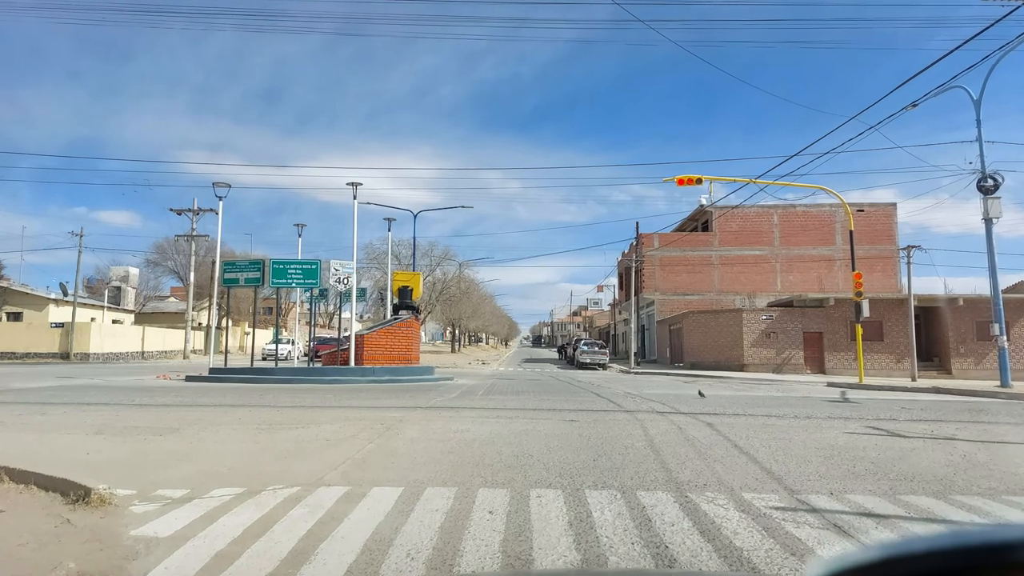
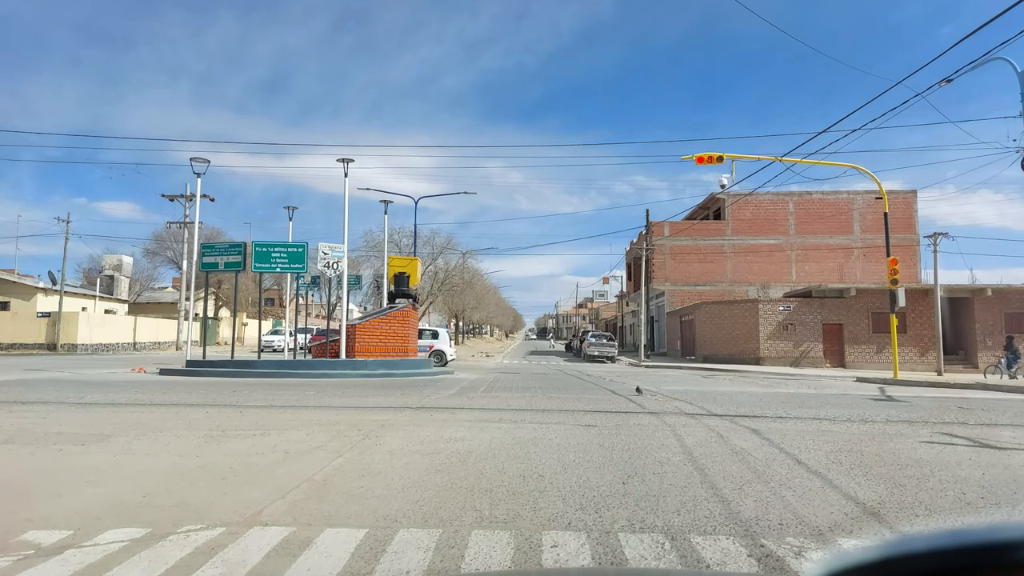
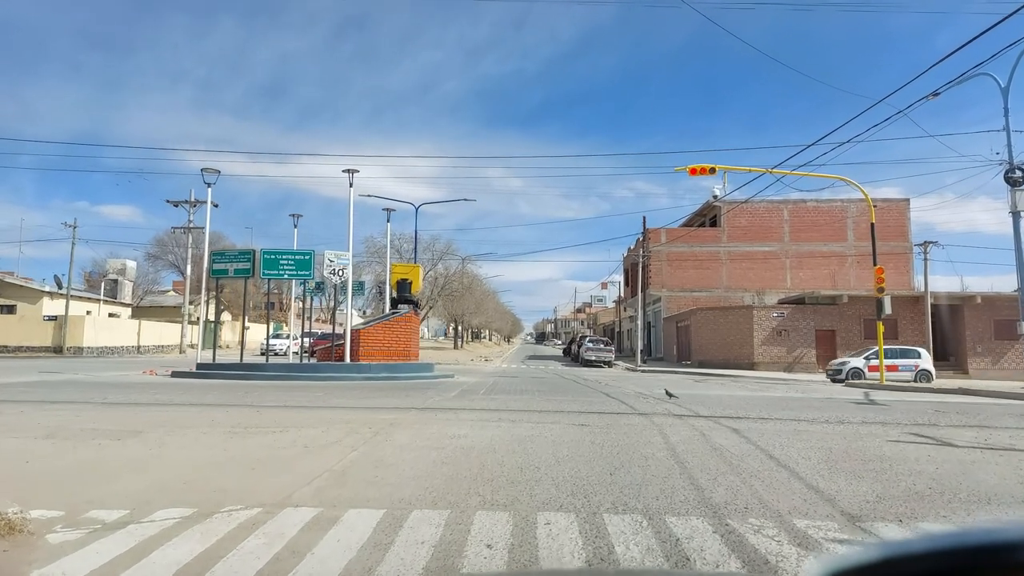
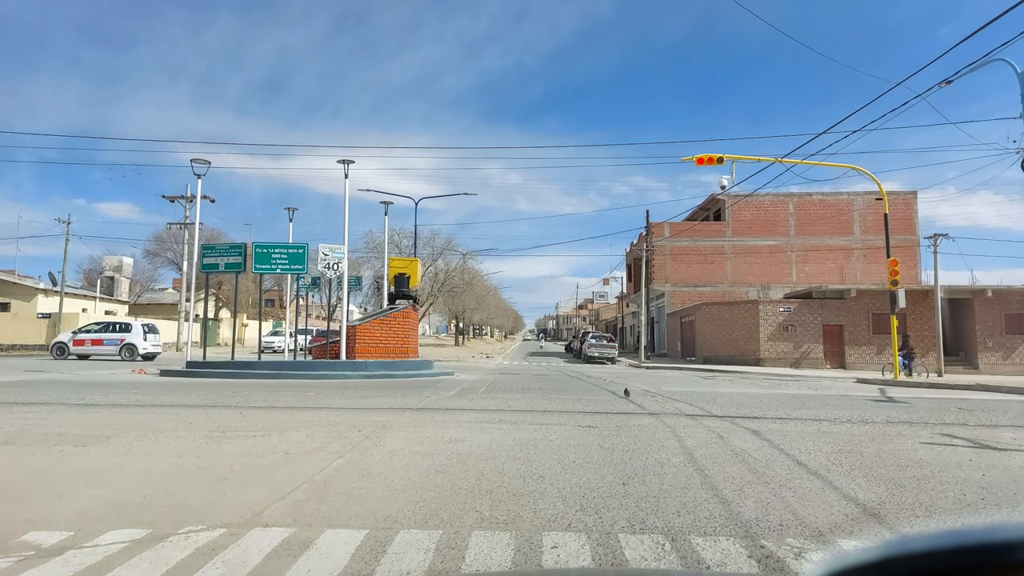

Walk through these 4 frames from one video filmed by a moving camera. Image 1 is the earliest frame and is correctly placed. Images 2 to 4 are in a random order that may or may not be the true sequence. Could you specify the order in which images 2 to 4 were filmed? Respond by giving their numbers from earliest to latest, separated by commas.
3, 2, 4
